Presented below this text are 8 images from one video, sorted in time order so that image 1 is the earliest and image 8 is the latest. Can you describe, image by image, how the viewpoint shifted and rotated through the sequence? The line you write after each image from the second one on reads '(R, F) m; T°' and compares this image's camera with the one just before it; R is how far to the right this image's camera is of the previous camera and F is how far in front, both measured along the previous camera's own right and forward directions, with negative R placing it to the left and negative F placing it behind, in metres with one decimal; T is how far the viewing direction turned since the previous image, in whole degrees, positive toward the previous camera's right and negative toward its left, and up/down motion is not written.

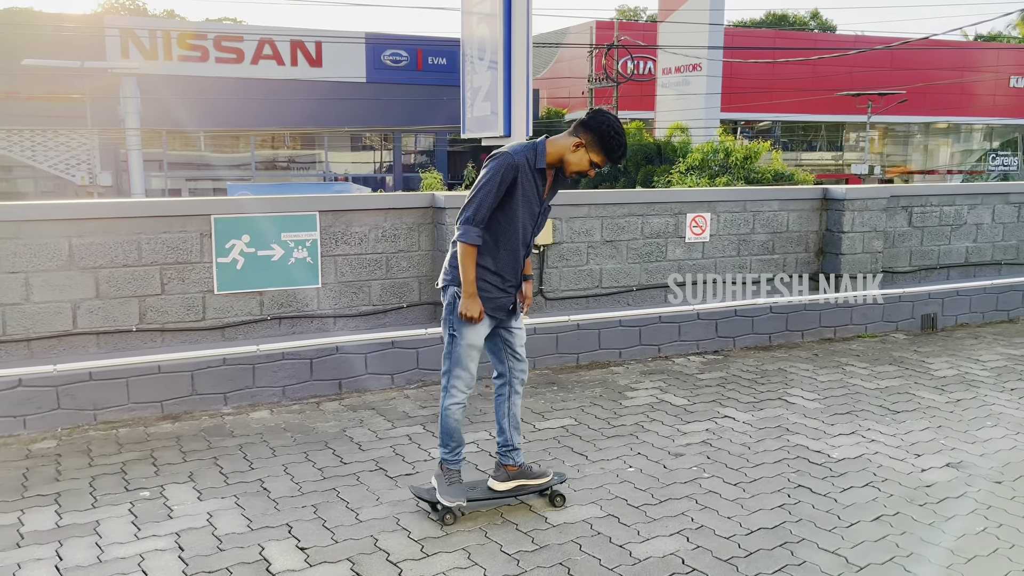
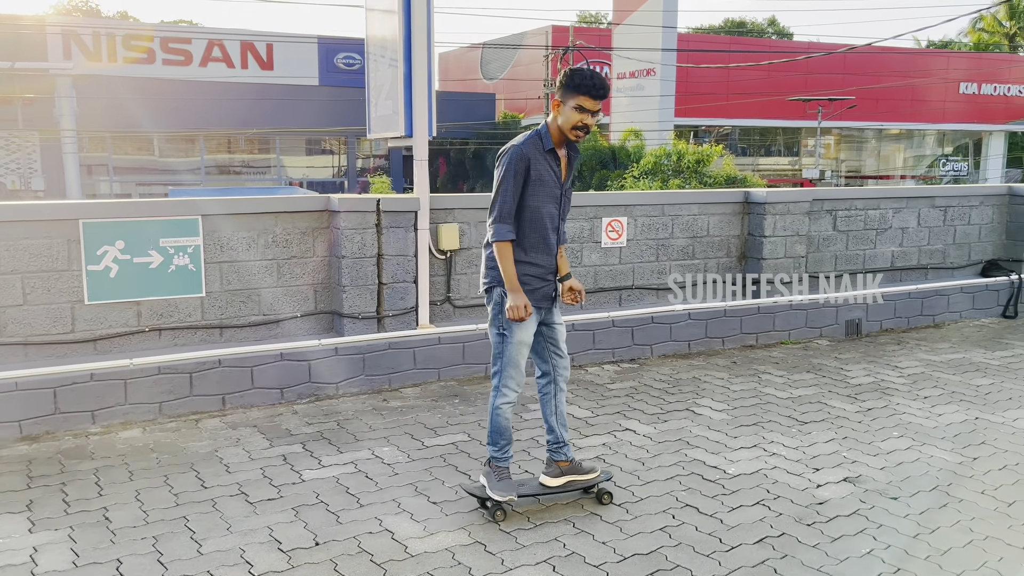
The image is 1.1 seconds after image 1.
(+0.4, +0.3) m; +2°
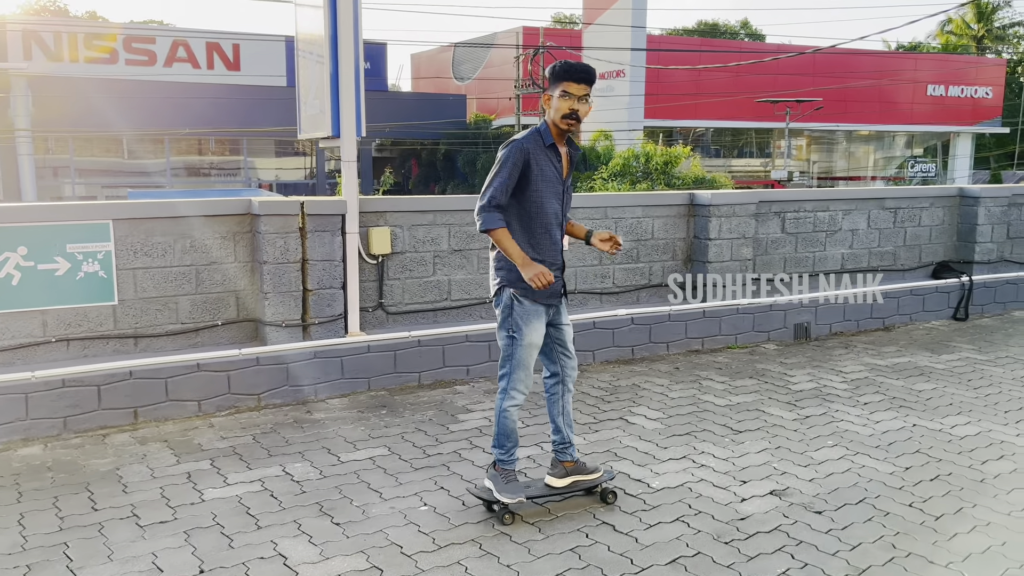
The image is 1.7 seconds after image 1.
(+0.3, +0.2) m; +2°
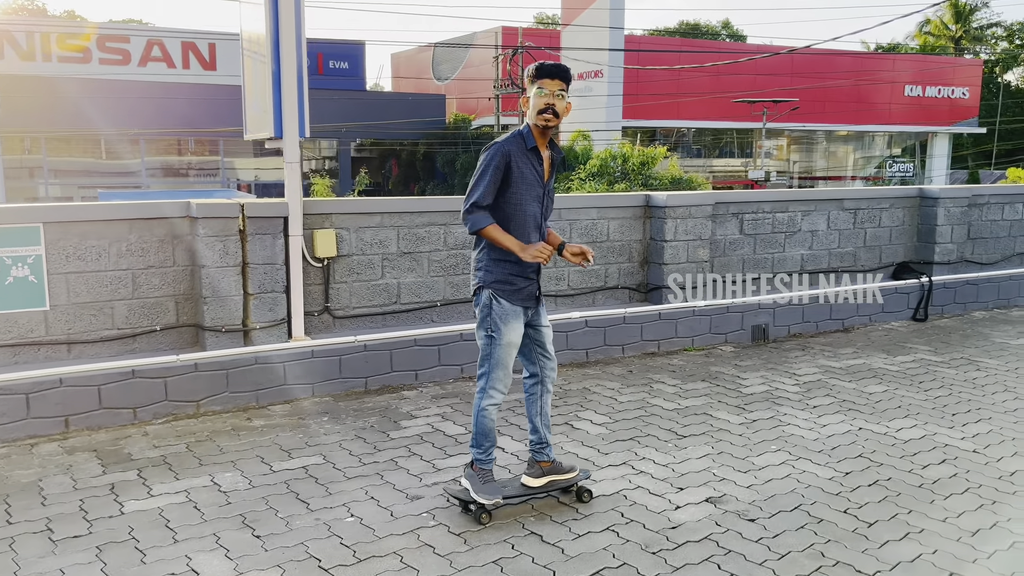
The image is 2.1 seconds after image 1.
(+0.3, +0.1) m; +1°
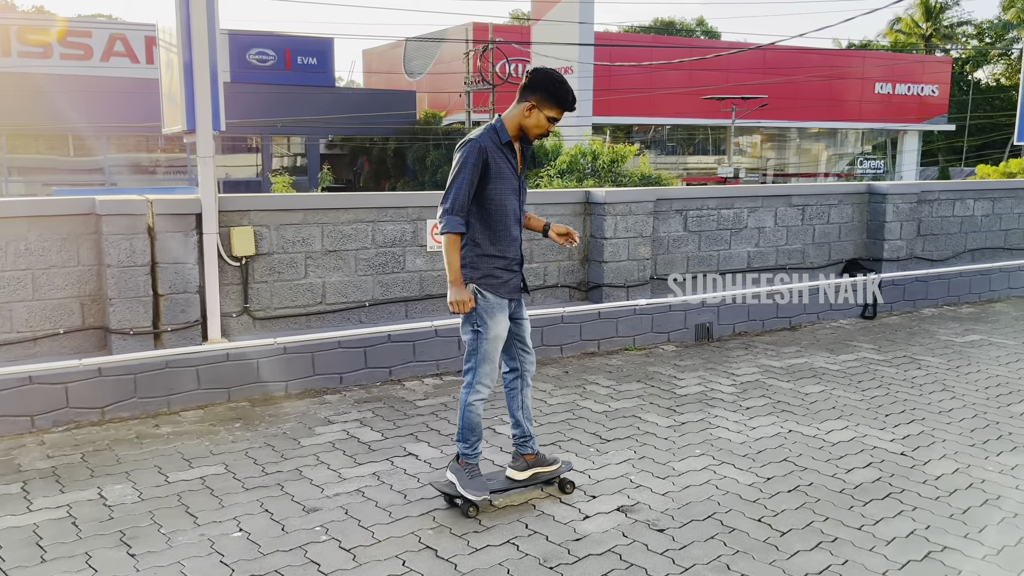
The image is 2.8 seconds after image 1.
(+0.3, +0.2) m; +1°
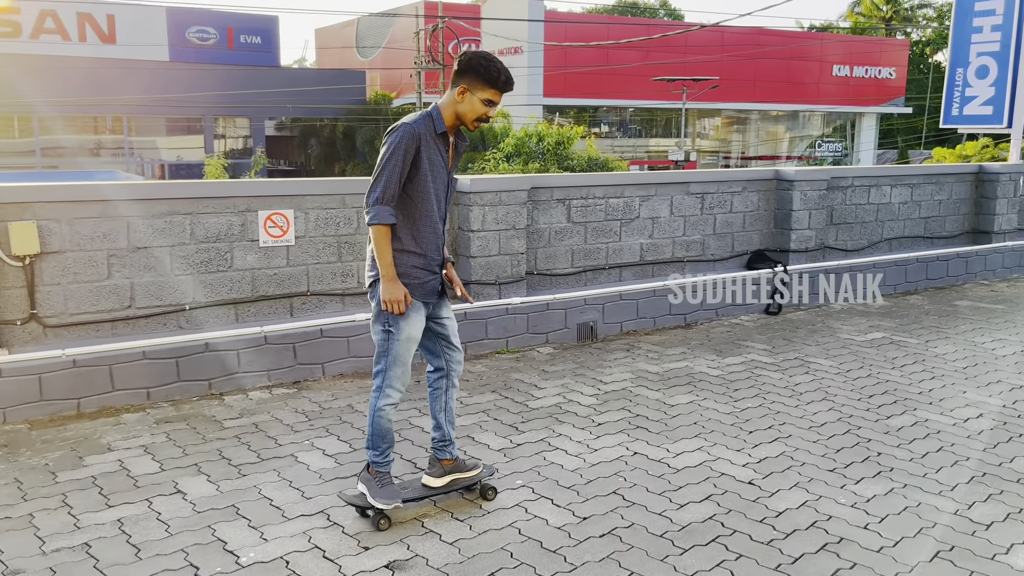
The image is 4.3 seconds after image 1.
(+0.8, +0.6) m; +2°
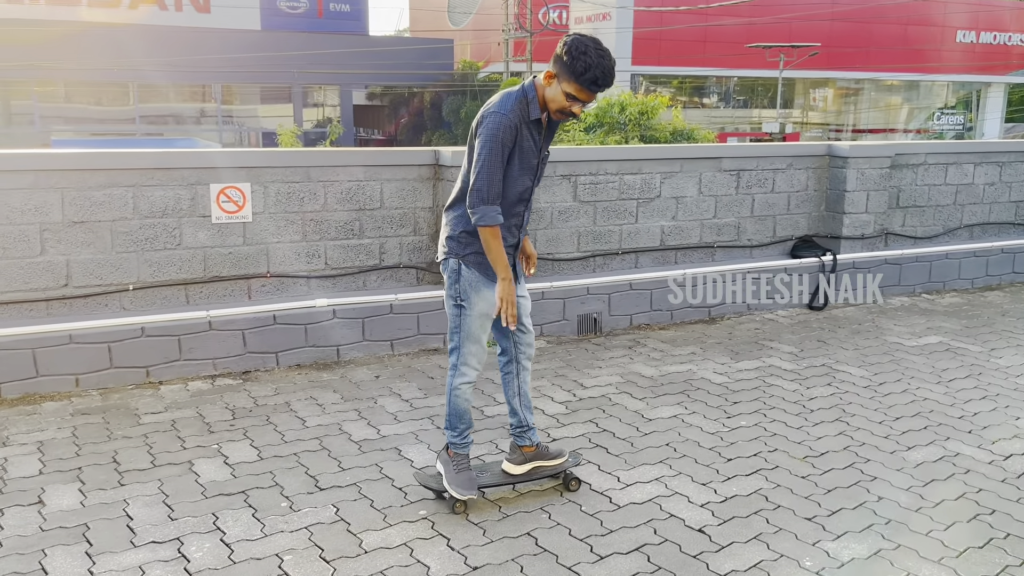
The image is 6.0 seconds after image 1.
(+0.8, +0.7) m; -7°
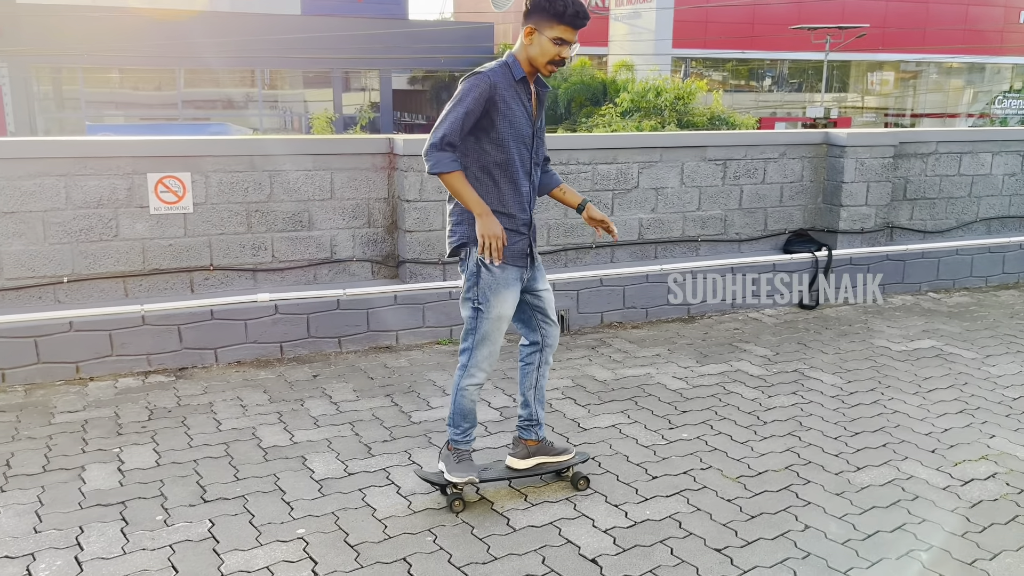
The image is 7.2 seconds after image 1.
(+0.6, +0.3) m; -3°
